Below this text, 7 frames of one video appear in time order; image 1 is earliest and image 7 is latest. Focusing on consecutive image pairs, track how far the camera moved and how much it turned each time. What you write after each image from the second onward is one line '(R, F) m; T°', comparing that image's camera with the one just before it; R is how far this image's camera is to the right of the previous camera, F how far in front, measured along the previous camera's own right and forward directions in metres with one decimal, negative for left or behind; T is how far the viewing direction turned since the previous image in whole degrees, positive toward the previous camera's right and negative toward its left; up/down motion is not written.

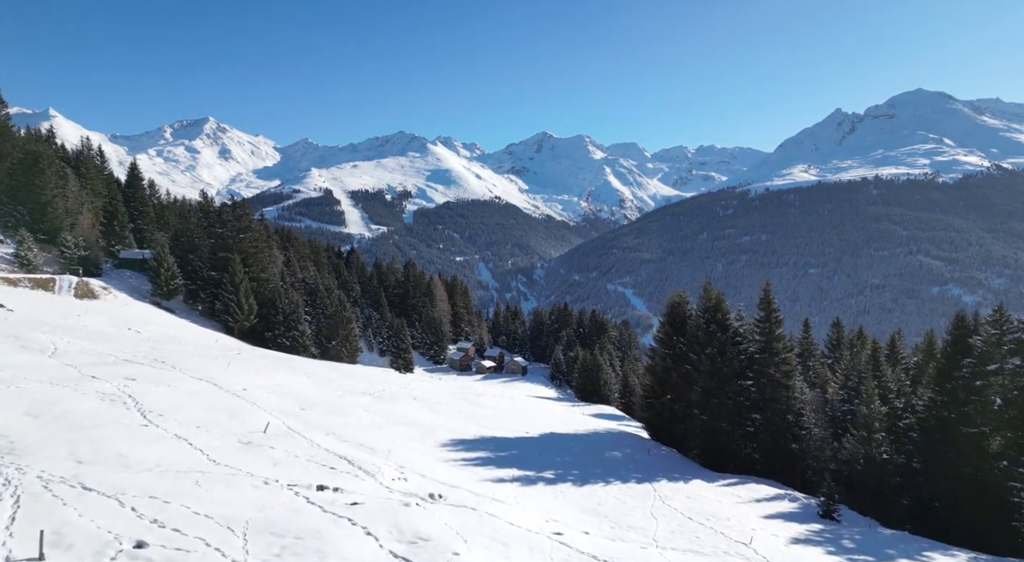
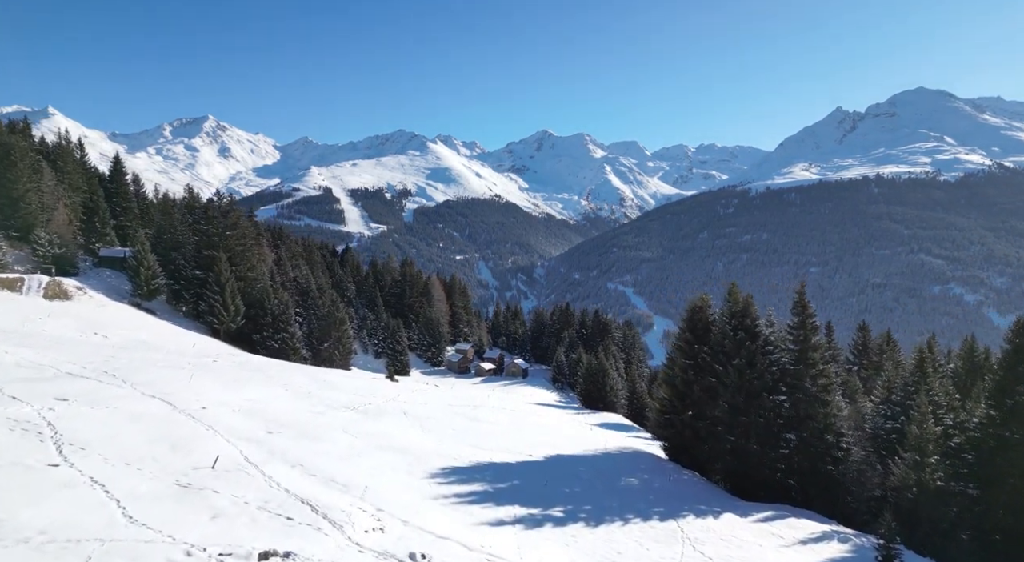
(0.0, +3.8) m; 0°
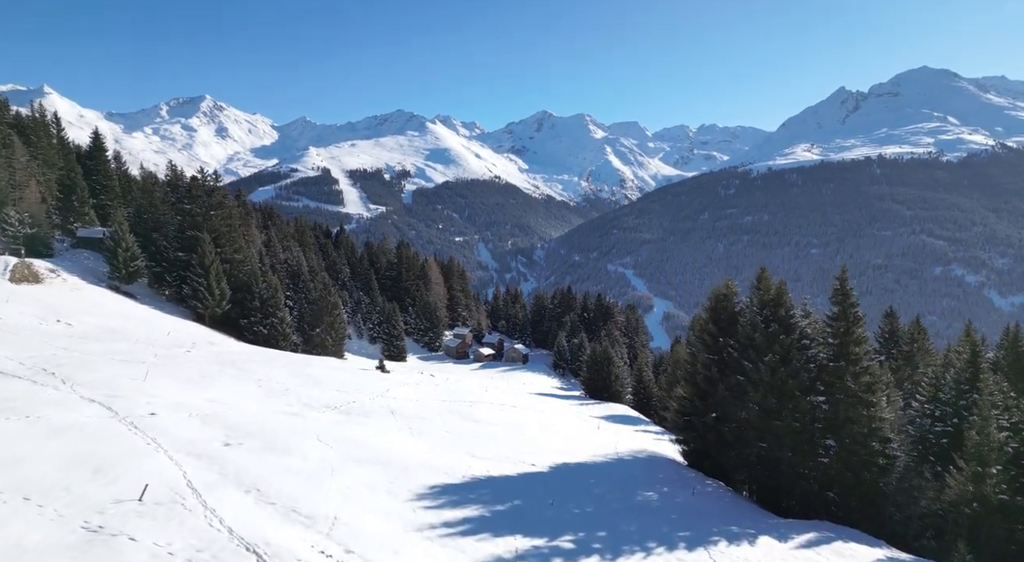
(0.0, +3.5) m; 0°
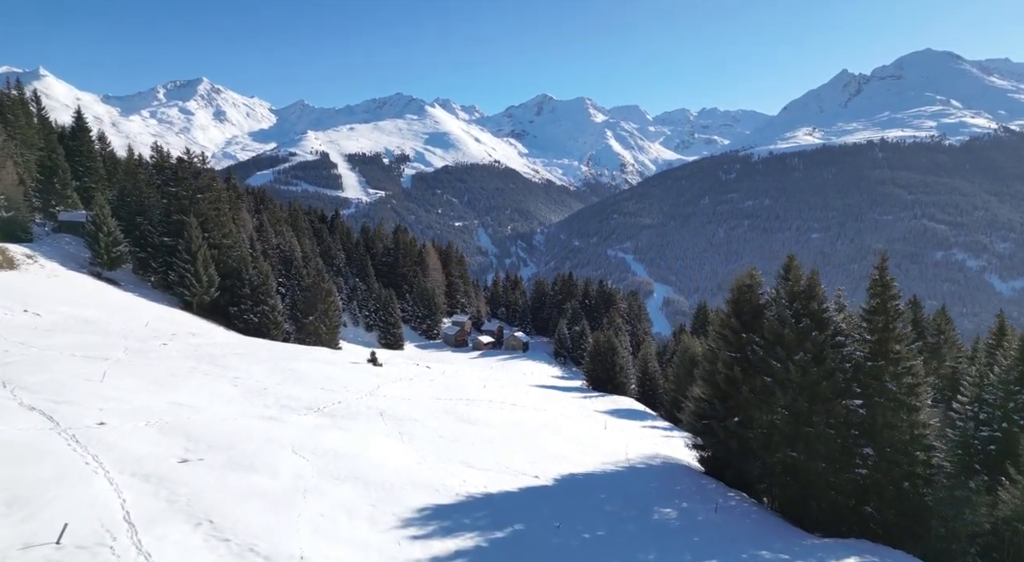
(0.0, +2.7) m; 0°
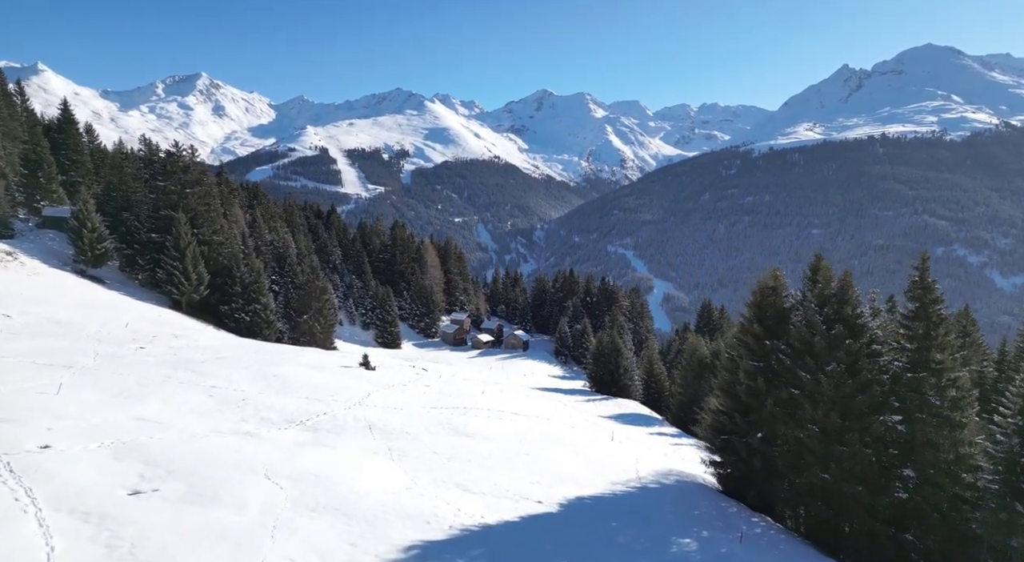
(0.0, +2.2) m; 0°
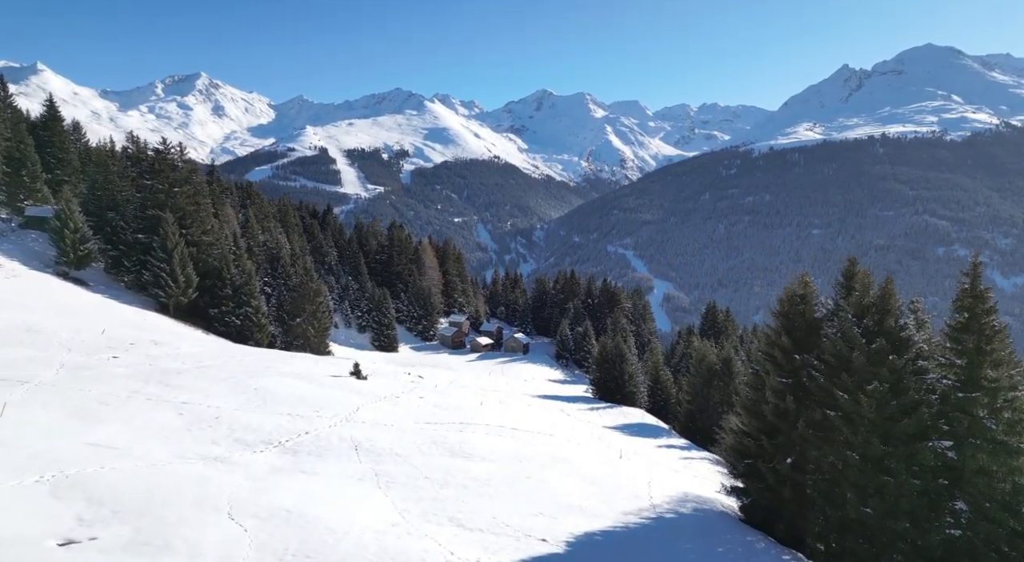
(0.0, +2.2) m; 0°
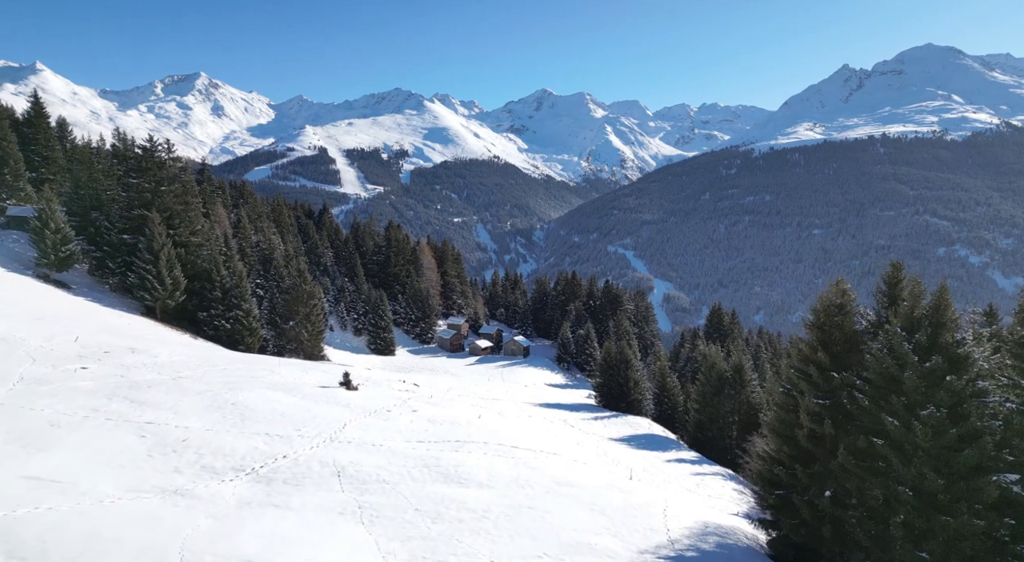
(0.0, +2.3) m; 0°
